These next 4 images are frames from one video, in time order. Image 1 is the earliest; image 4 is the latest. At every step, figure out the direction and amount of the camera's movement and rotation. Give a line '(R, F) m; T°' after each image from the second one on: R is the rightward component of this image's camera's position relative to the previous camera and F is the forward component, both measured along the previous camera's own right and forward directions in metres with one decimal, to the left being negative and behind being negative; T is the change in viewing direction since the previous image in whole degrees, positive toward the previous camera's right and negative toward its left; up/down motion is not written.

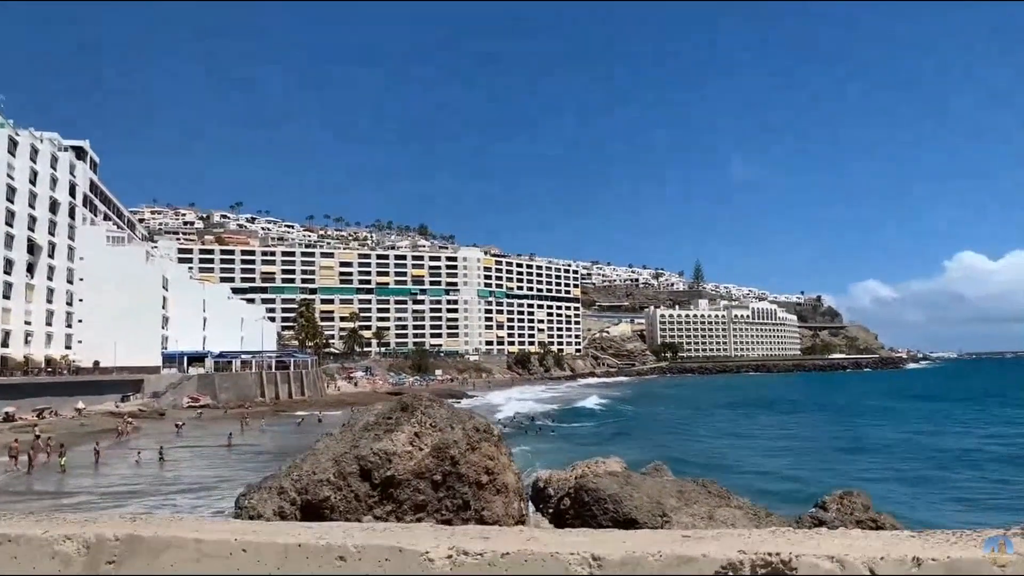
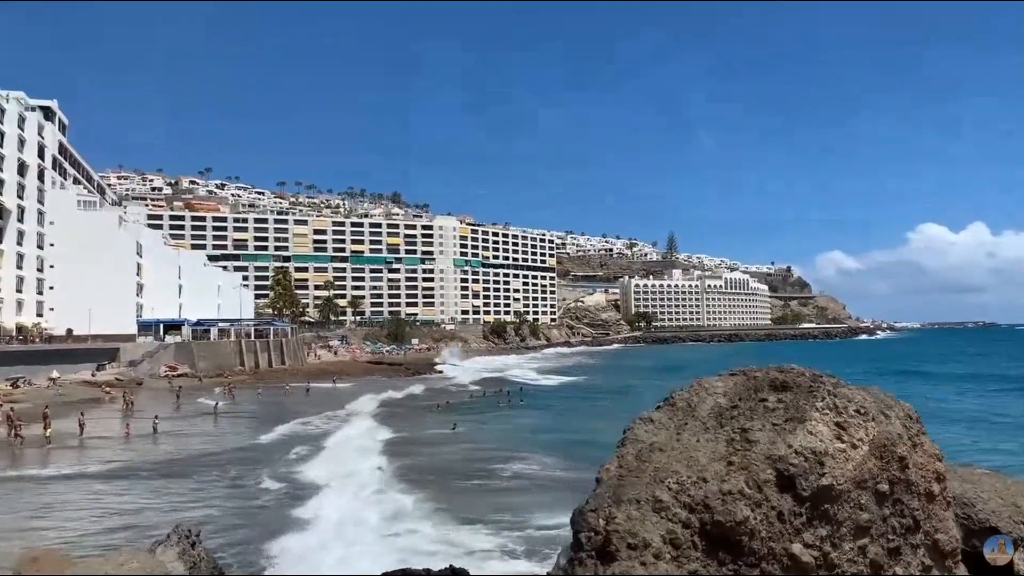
(-2.1, +1.3) m; +2°
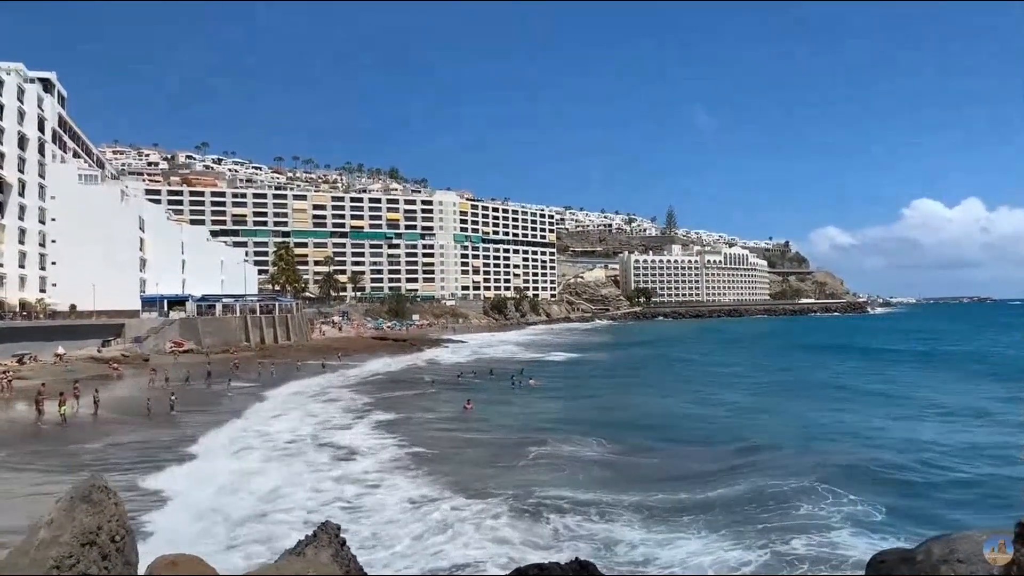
(-1.8, +1.0) m; 0°
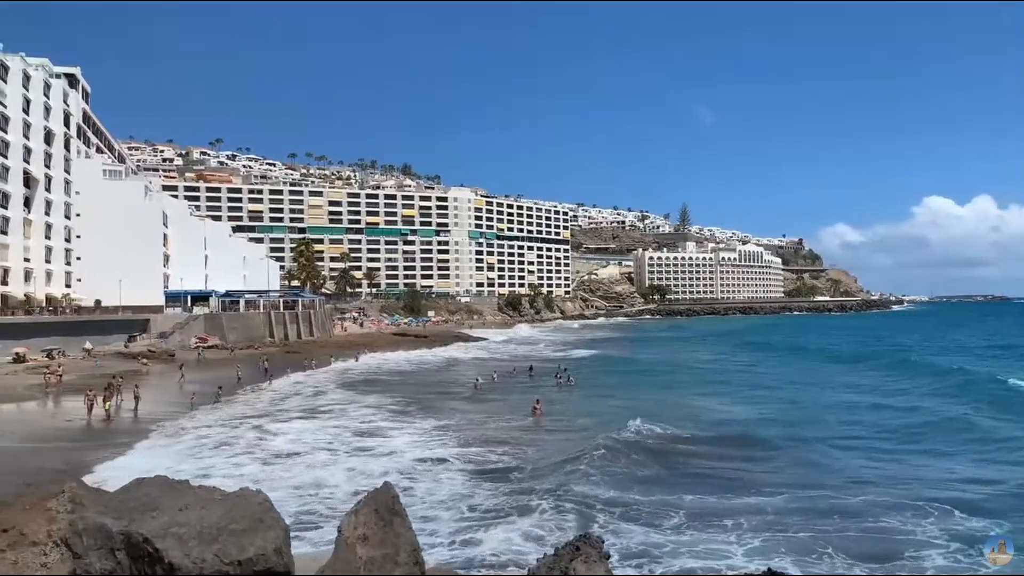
(-2.7, +1.3) m; -1°
